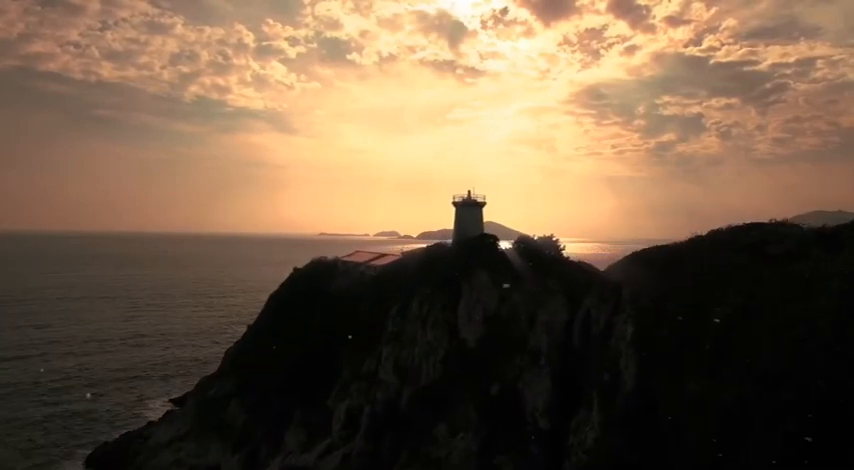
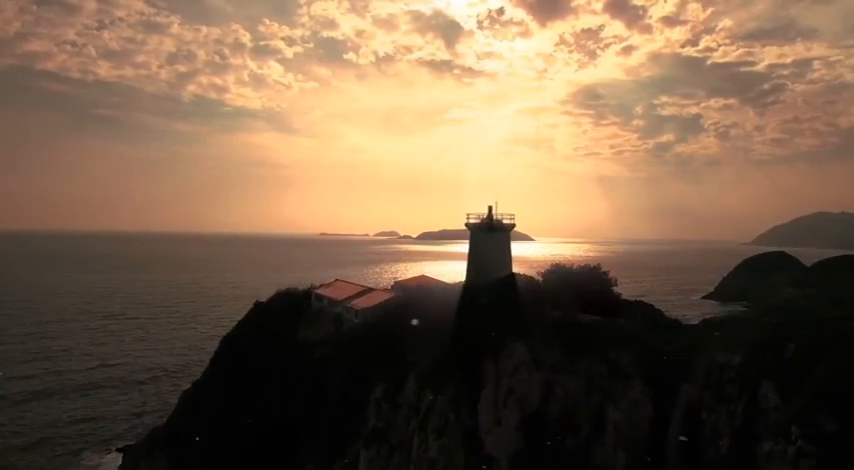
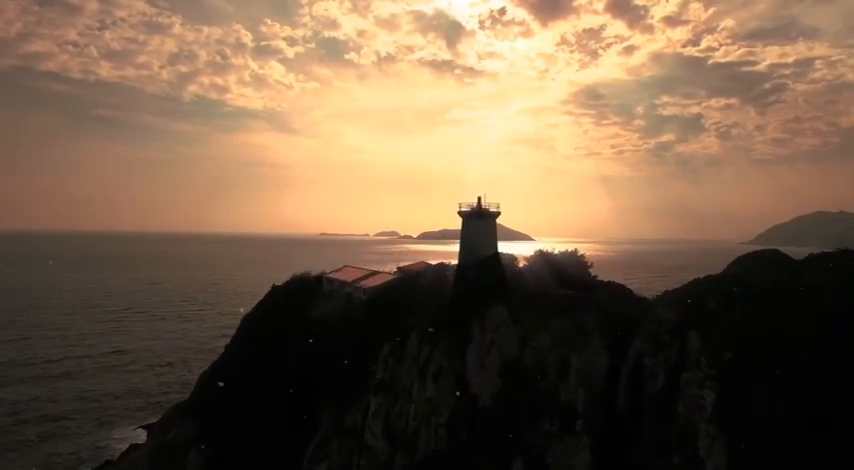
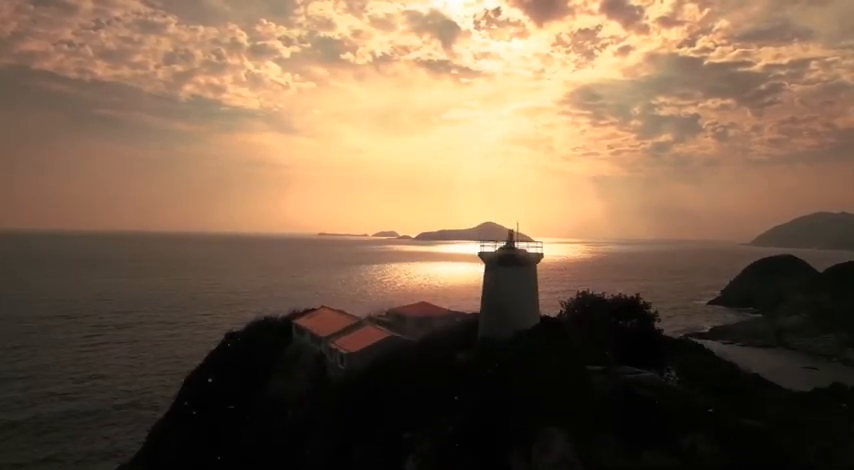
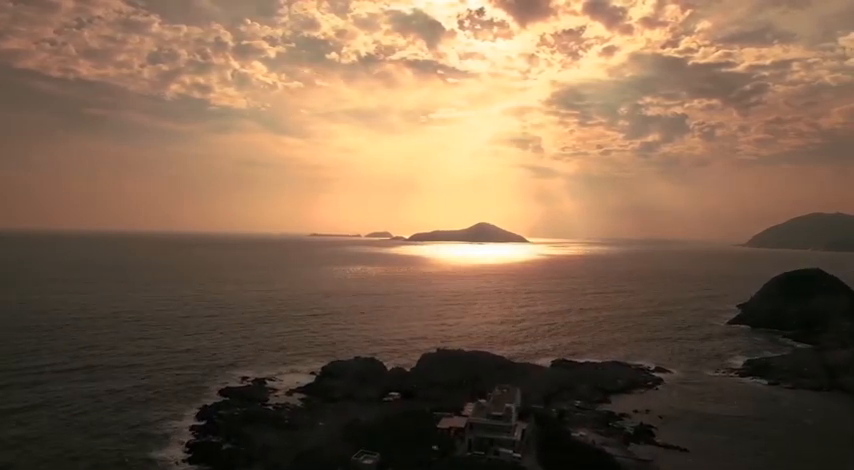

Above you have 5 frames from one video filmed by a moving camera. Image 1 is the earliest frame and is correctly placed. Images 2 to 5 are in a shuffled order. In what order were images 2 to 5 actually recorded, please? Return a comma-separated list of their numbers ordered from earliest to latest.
3, 2, 4, 5
